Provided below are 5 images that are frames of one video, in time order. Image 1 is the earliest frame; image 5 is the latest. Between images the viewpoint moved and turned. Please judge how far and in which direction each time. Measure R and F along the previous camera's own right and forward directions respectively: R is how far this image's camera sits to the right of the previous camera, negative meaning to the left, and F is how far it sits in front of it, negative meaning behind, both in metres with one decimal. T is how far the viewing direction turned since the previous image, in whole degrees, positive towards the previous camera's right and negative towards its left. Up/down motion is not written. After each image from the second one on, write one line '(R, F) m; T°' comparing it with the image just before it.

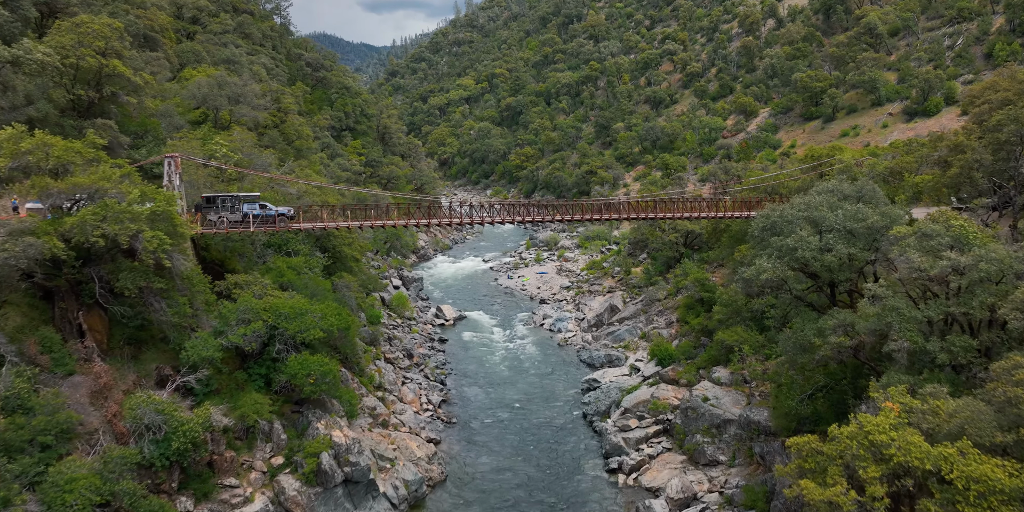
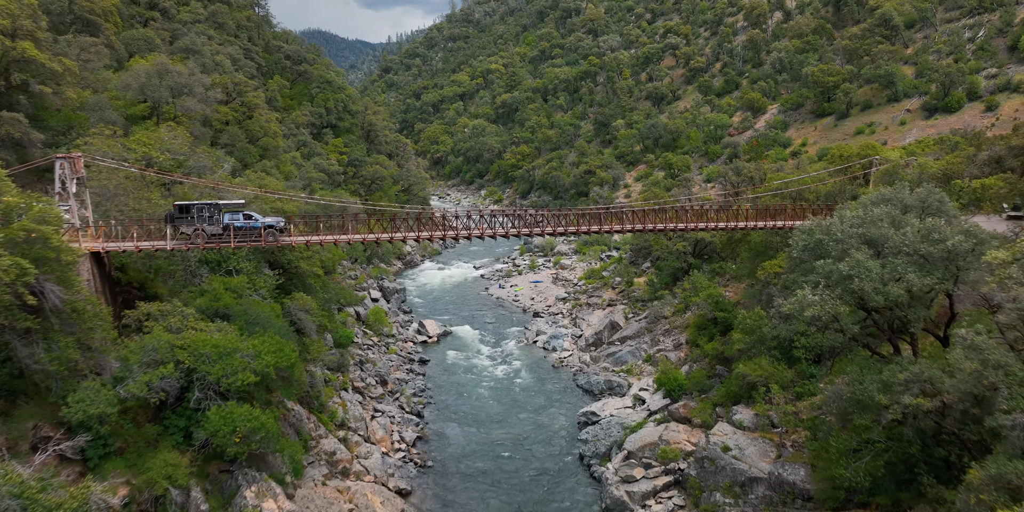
(+0.4, +3.3) m; 0°
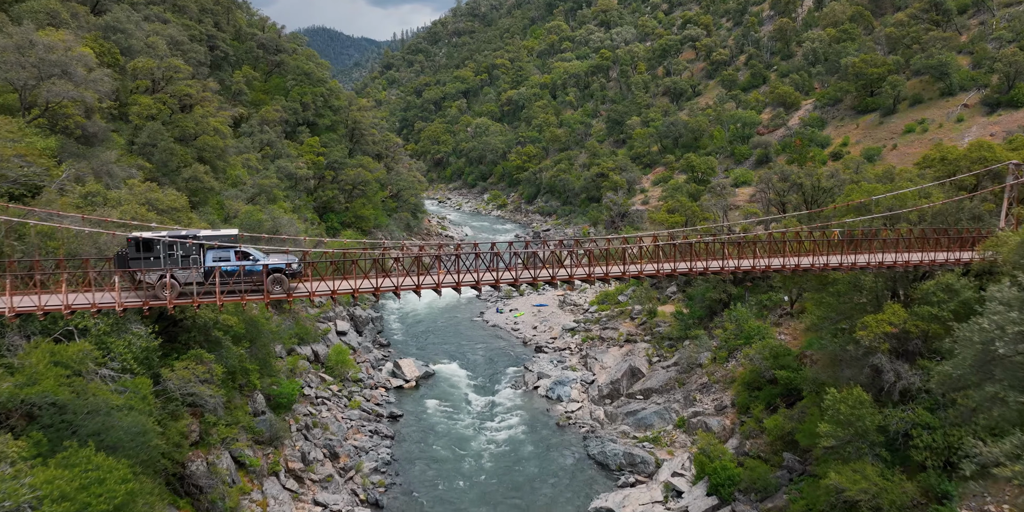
(+0.5, +5.9) m; -1°
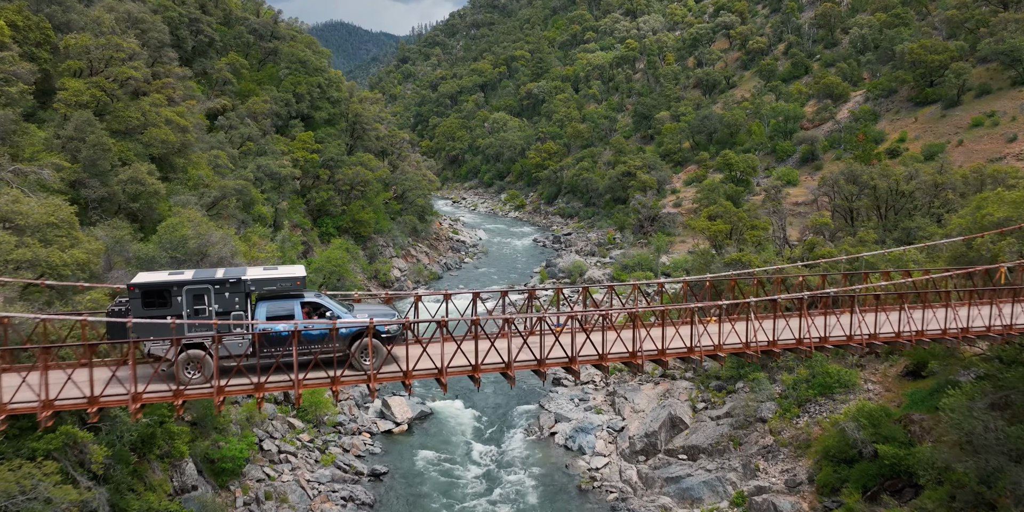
(+0.2, +4.4) m; -2°
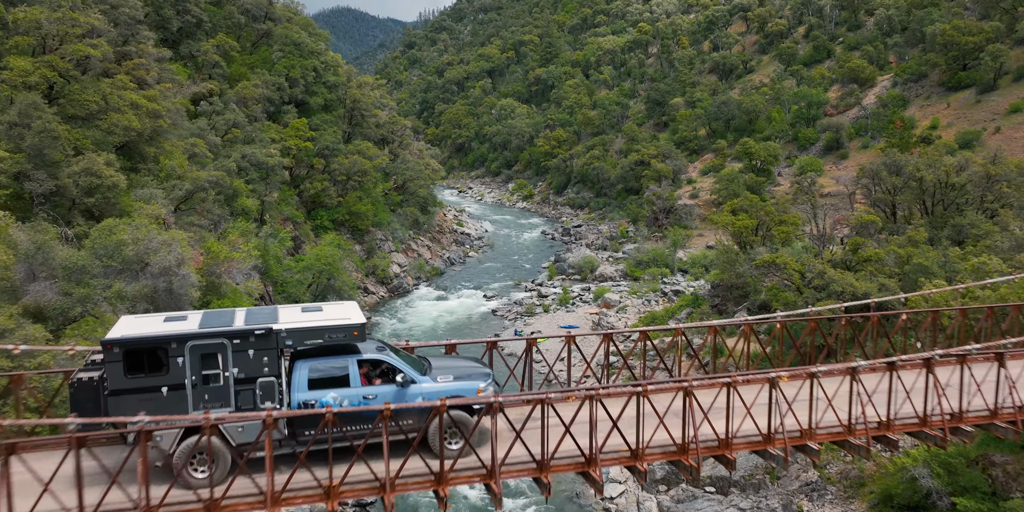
(+0.1, +2.2) m; -1°
